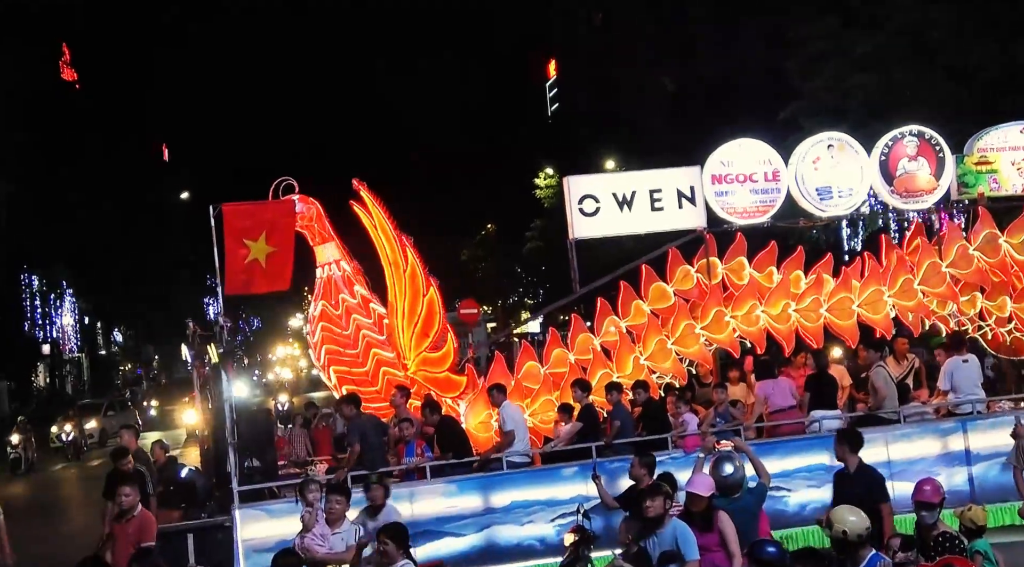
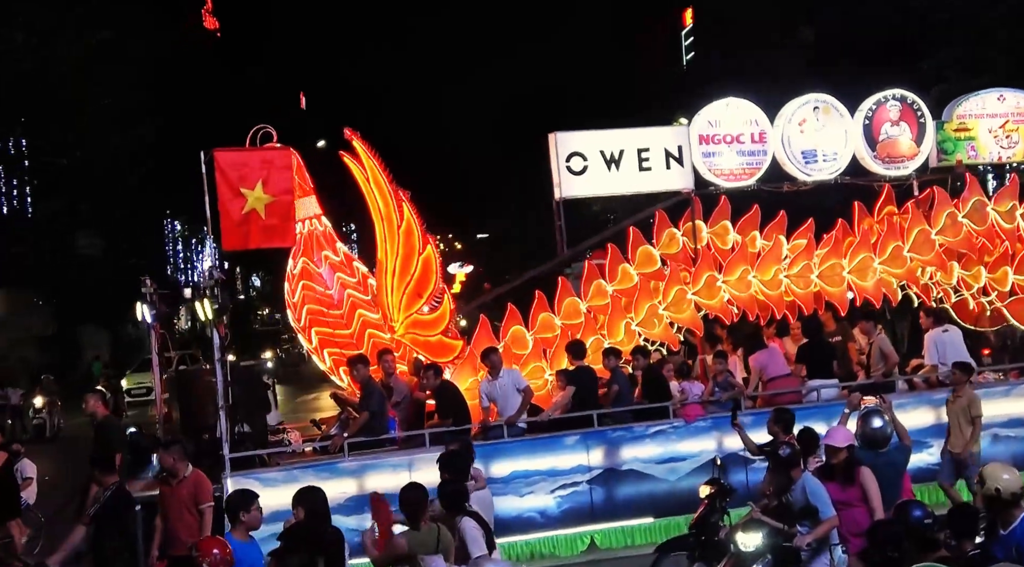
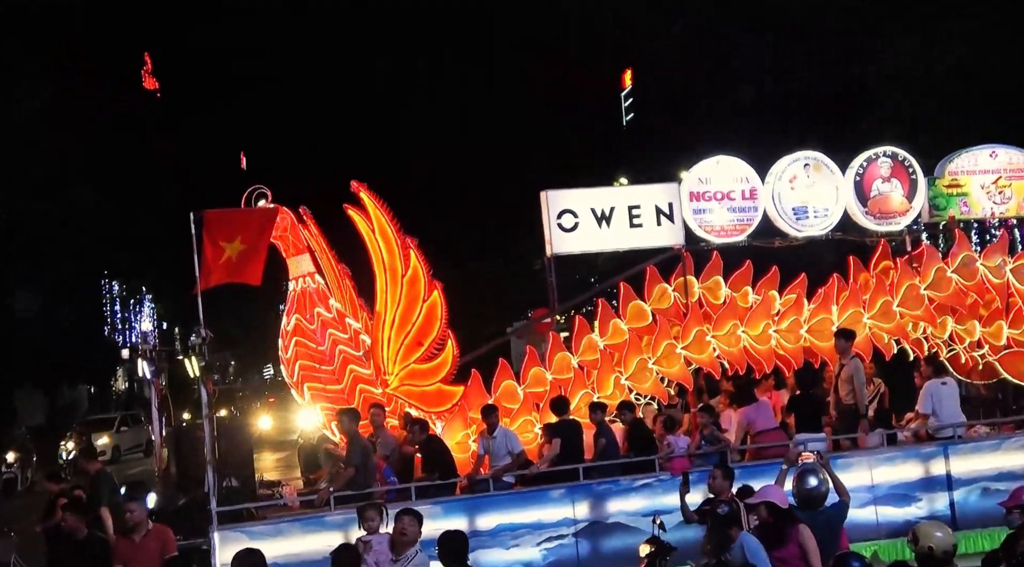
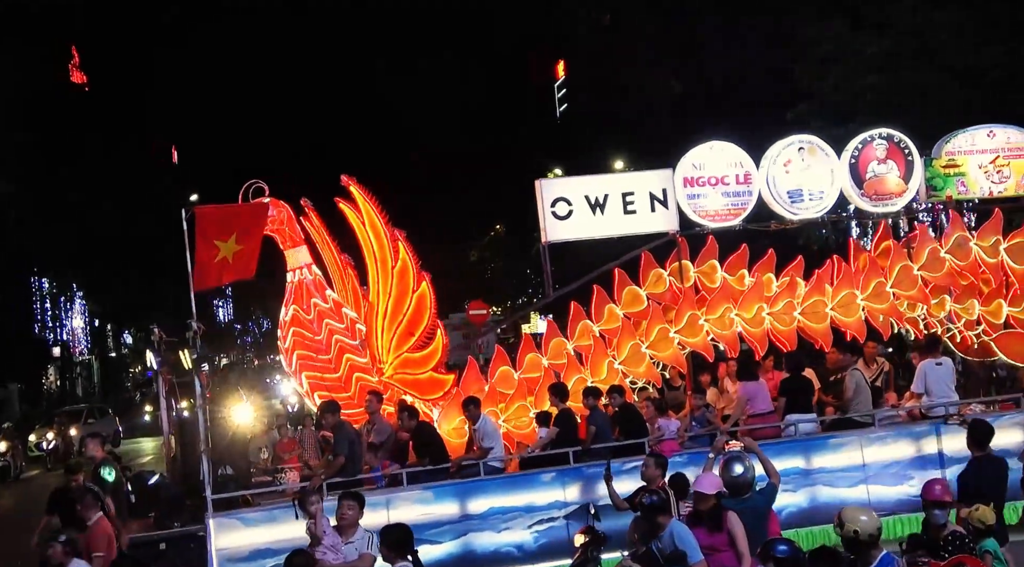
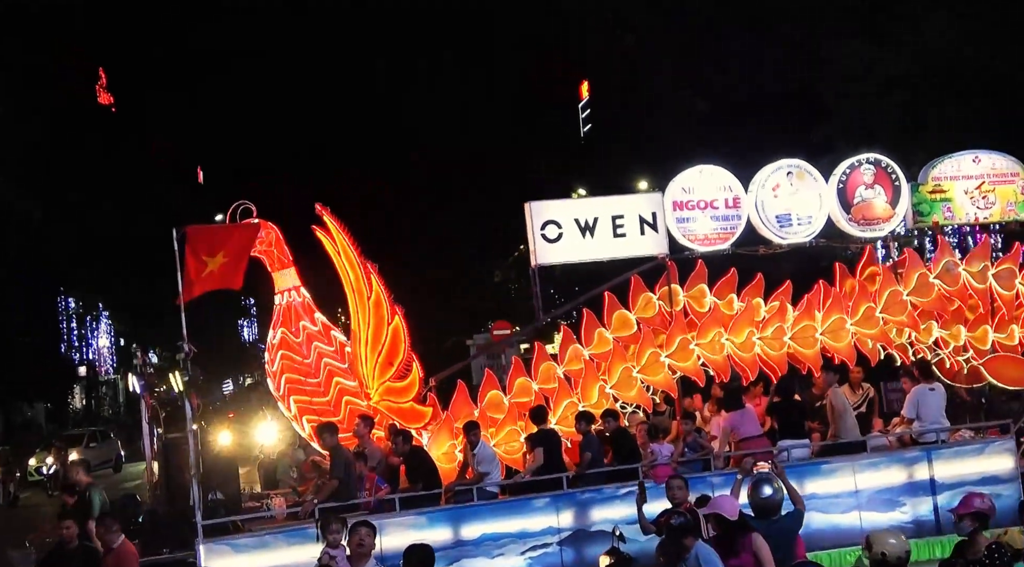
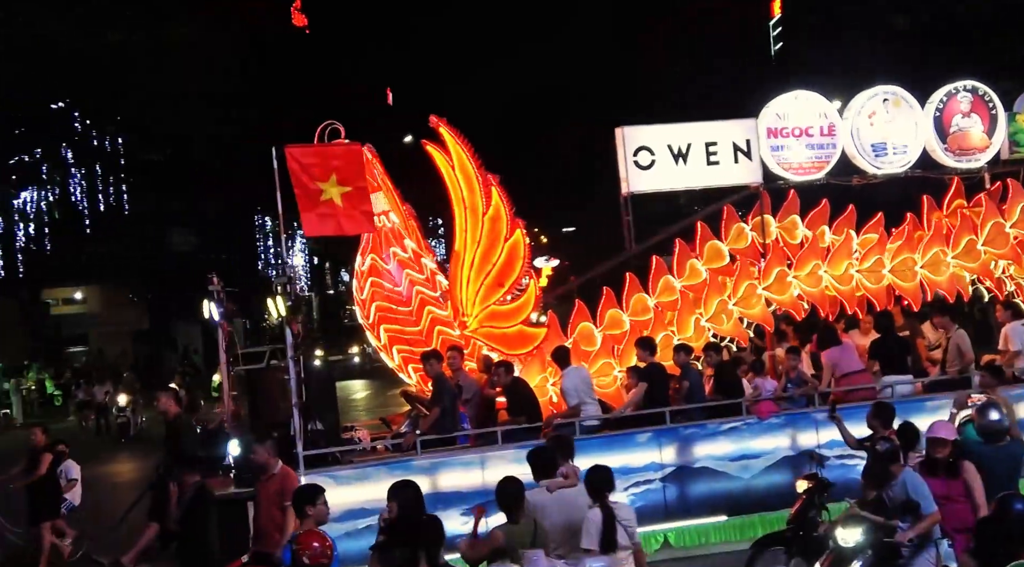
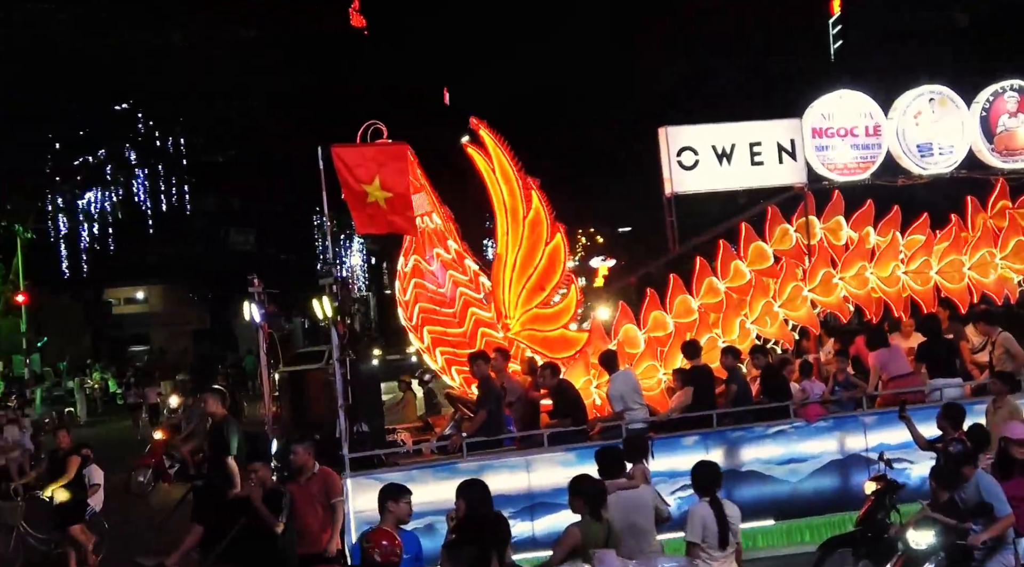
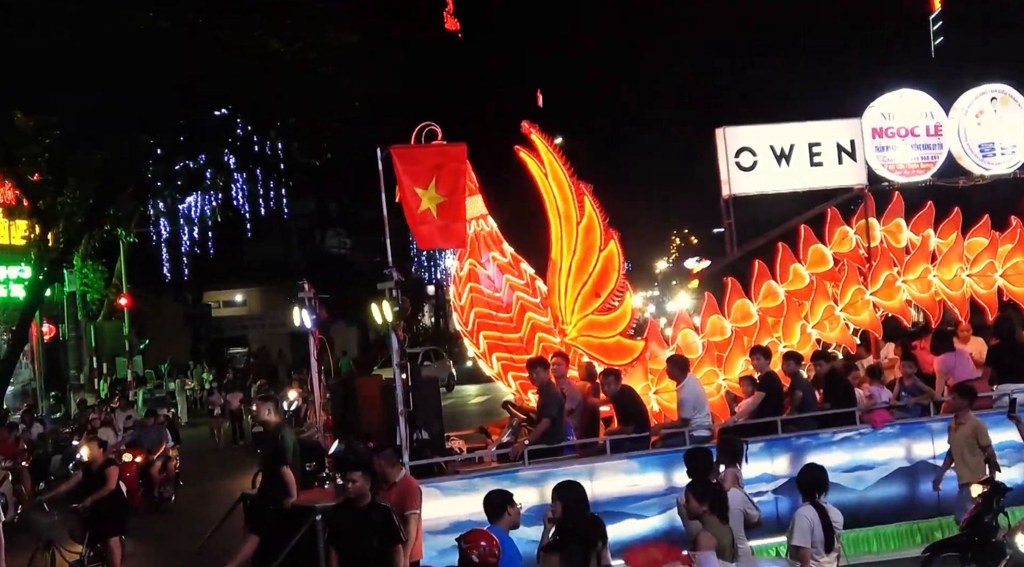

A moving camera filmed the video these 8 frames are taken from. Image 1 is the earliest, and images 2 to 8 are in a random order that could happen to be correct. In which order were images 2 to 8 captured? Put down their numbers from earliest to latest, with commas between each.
4, 5, 3, 2, 6, 7, 8
